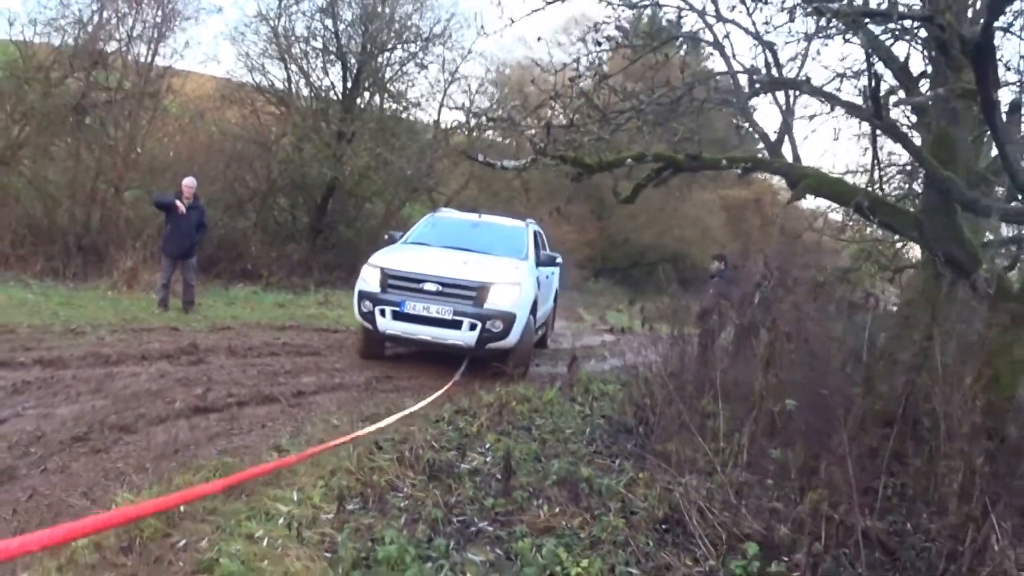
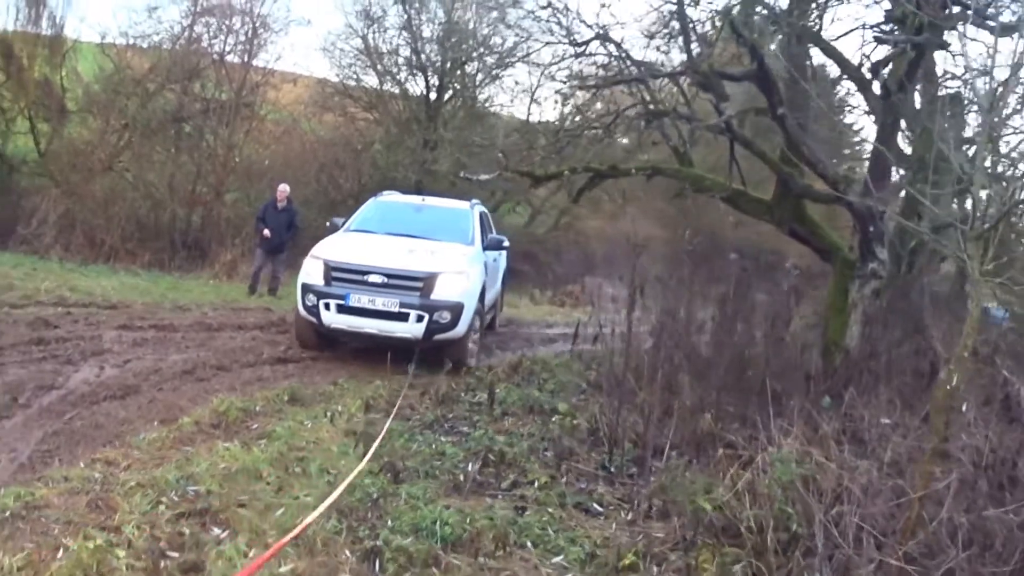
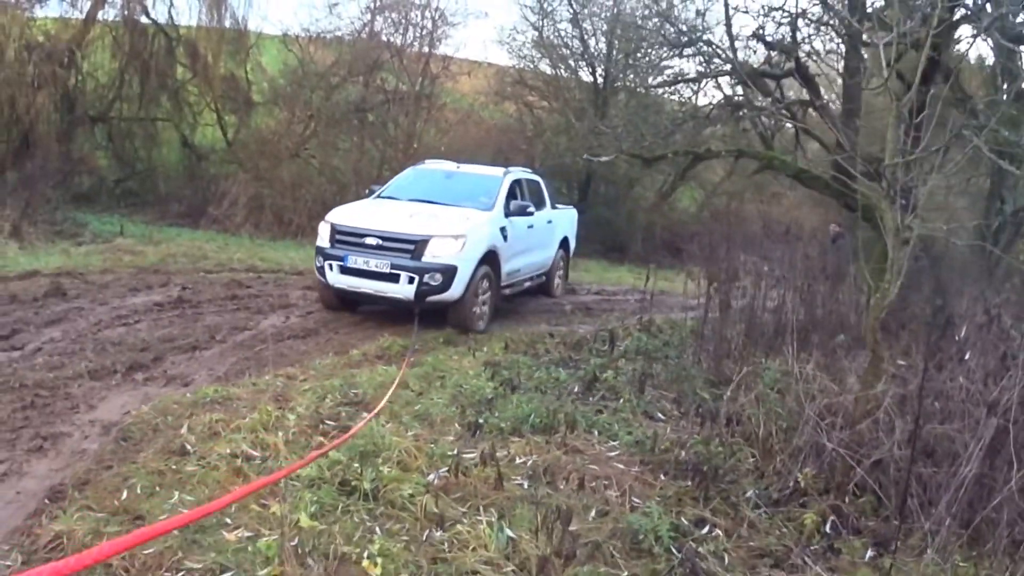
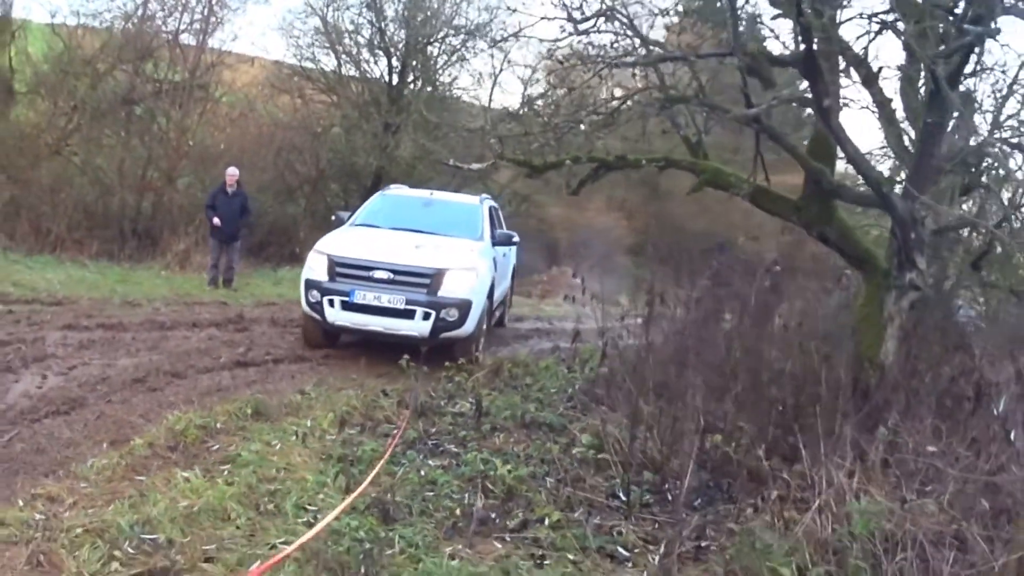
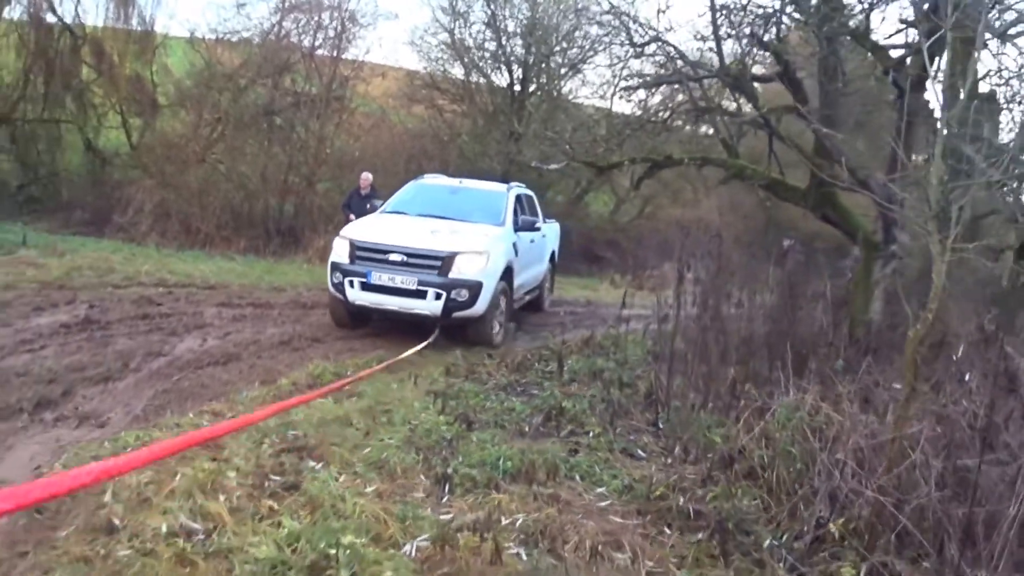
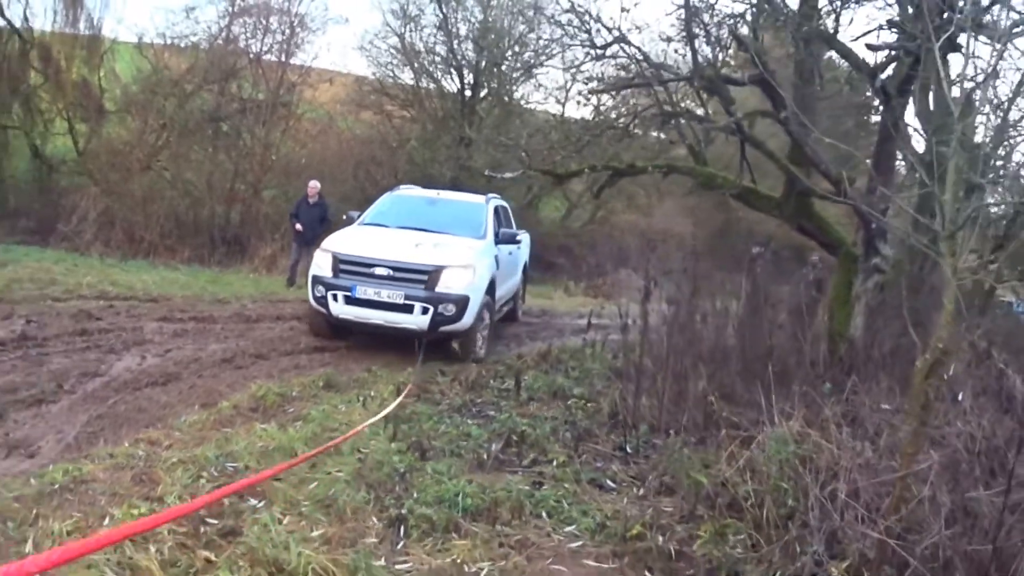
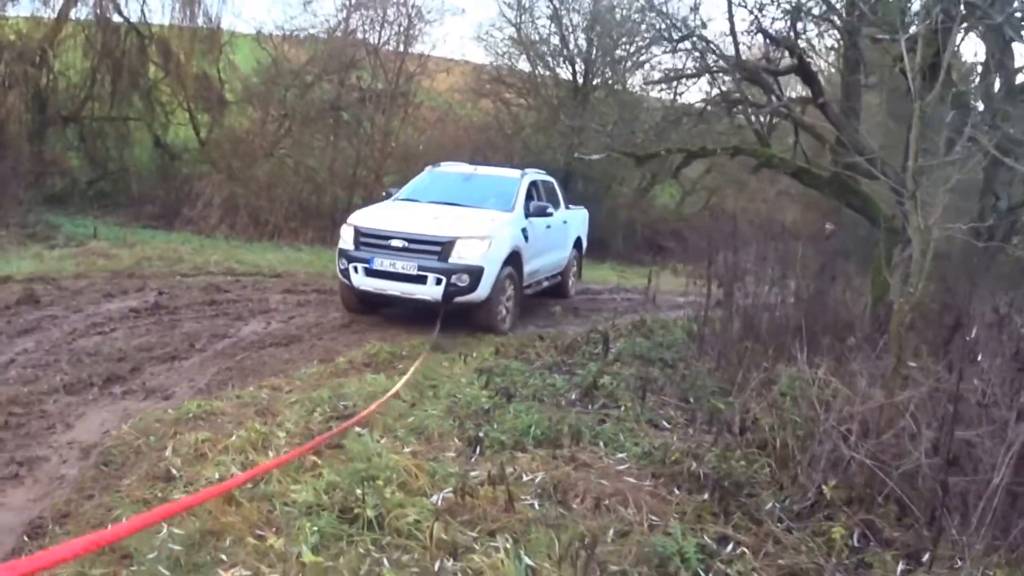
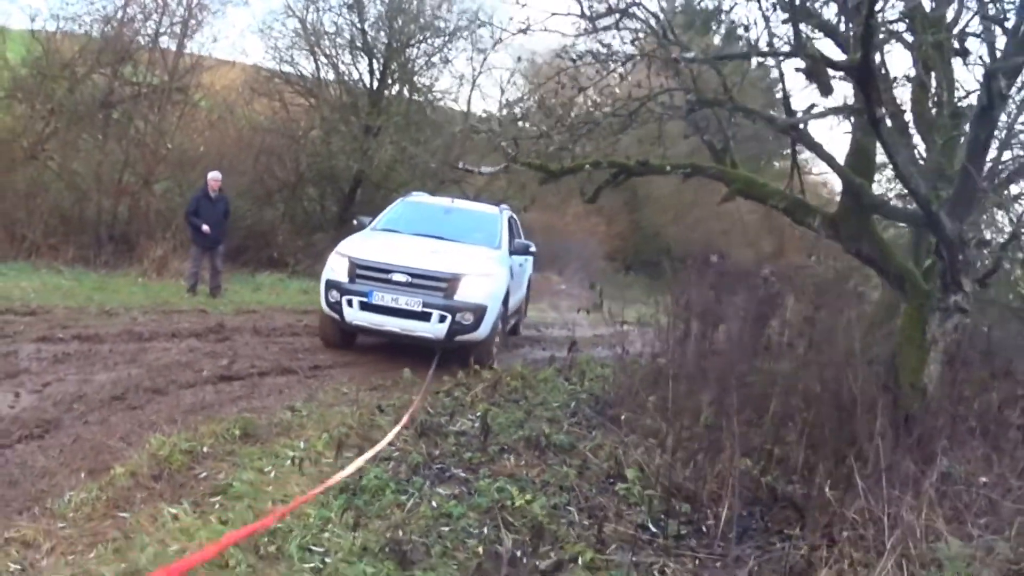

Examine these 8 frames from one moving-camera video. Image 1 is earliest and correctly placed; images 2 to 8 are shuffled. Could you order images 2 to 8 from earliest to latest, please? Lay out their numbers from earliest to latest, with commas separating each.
8, 4, 2, 6, 5, 7, 3
